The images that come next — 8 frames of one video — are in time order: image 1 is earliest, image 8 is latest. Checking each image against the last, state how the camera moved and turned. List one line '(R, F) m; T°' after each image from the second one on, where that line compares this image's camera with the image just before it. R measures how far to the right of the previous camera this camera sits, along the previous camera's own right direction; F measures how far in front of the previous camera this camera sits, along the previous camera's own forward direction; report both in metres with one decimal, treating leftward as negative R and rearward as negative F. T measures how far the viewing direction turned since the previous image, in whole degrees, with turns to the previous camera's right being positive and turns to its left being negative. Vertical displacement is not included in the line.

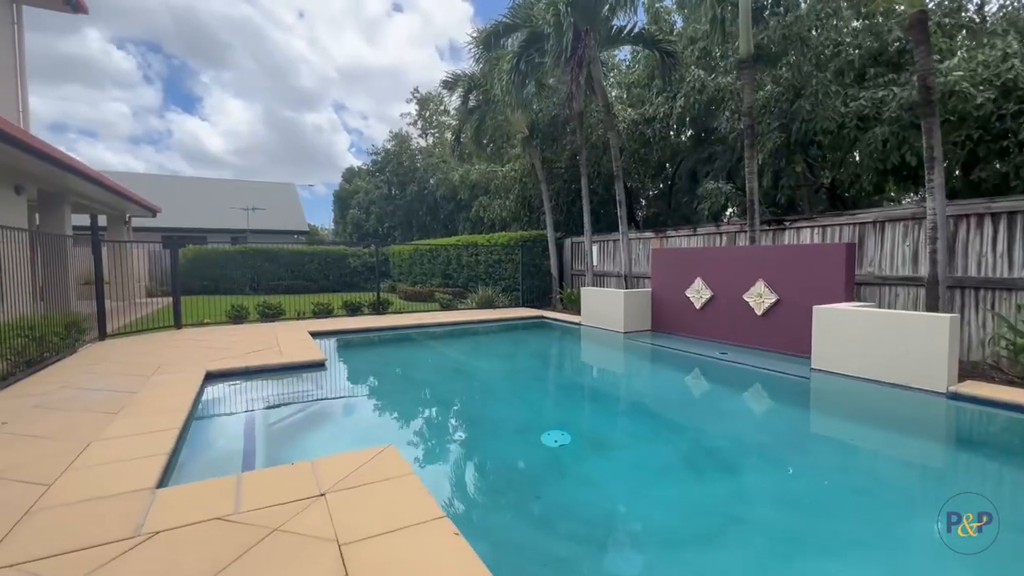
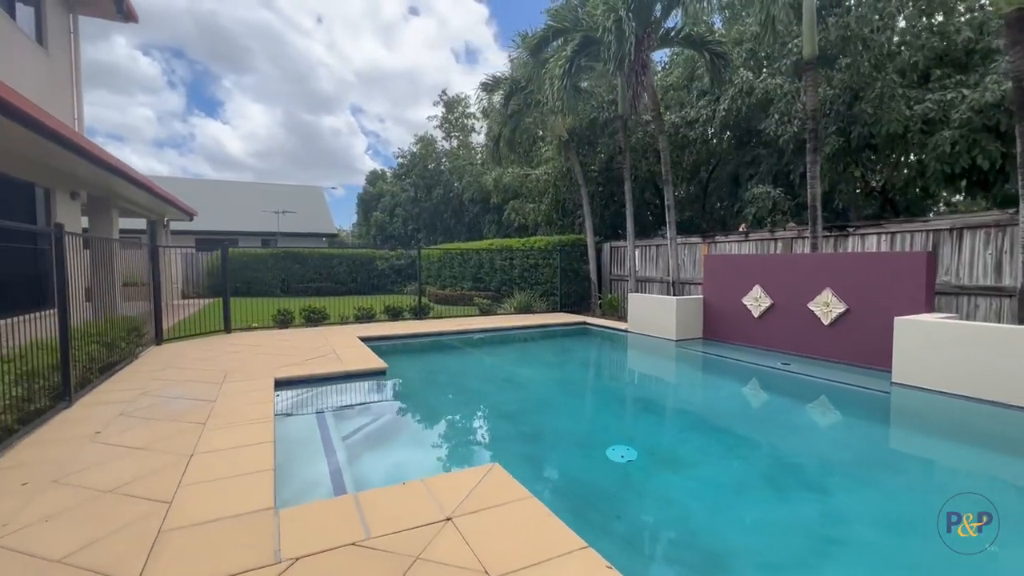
(-0.6, +0.1) m; -2°
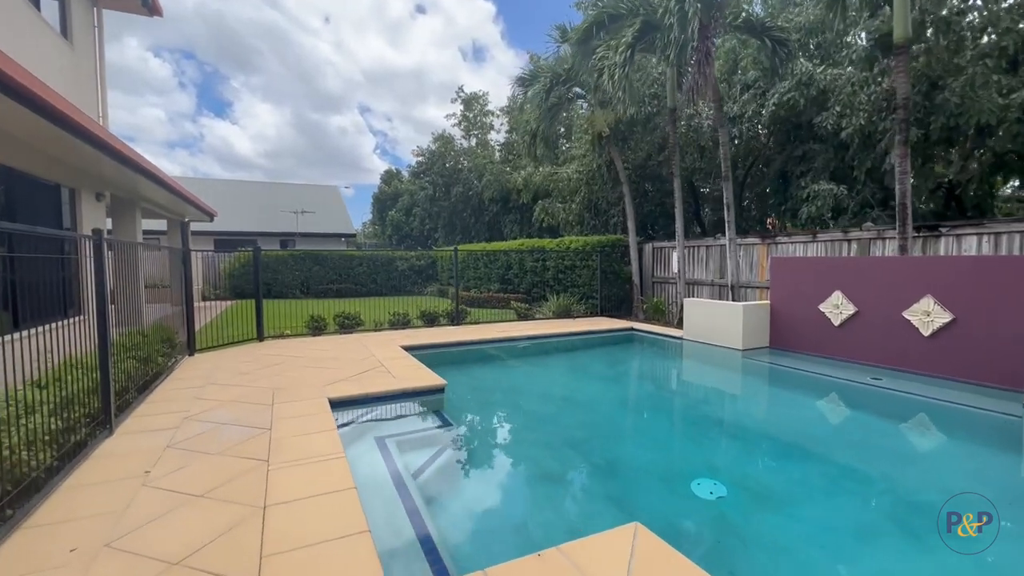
(-0.7, +0.5) m; -1°
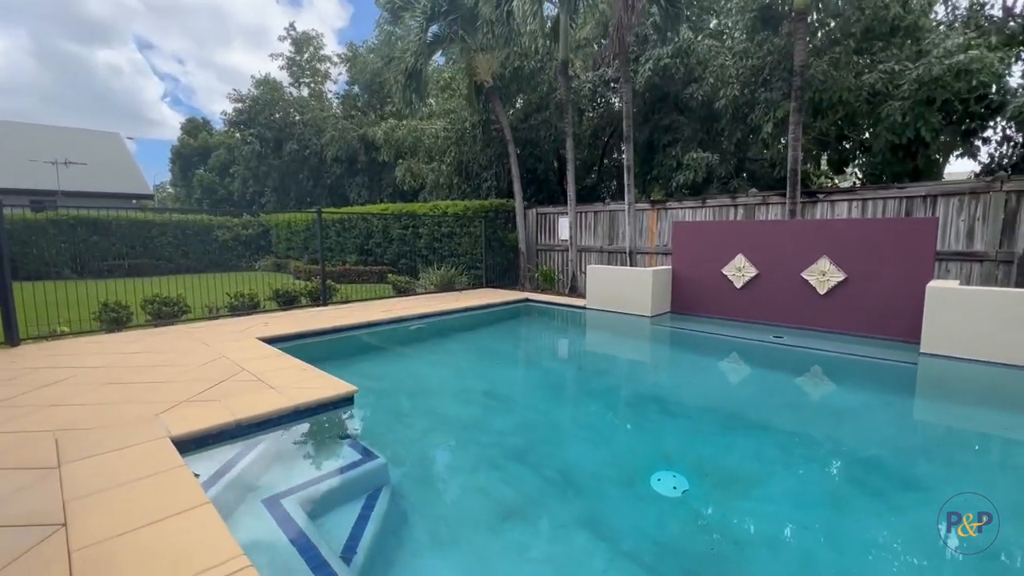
(-0.8, +1.3) m; +19°
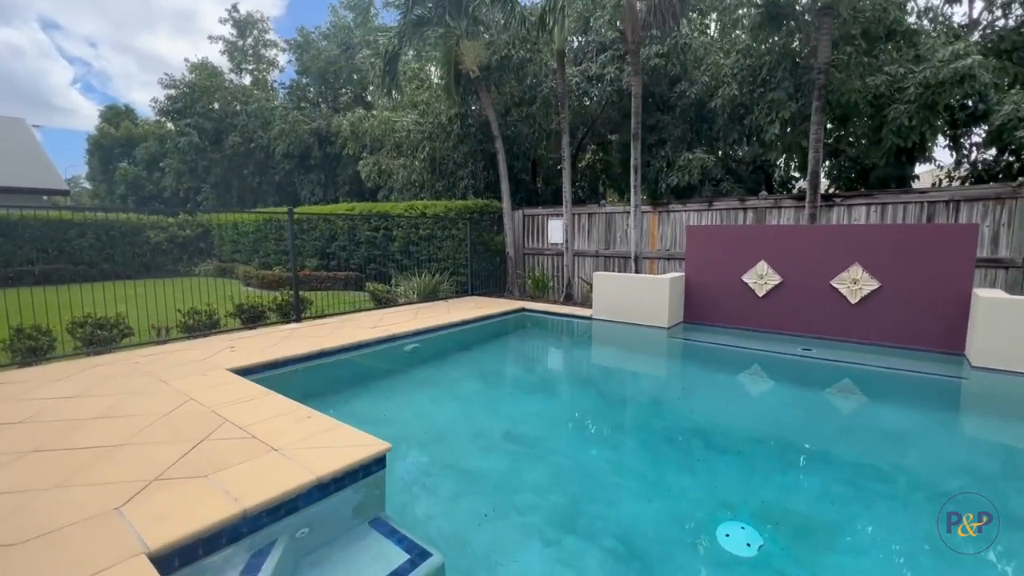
(-0.8, +0.8) m; +6°
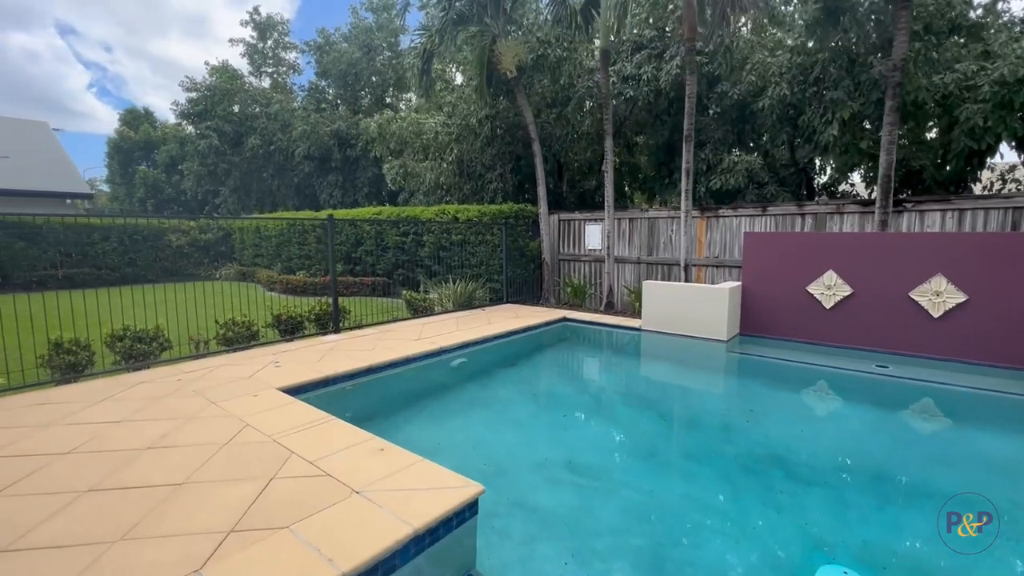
(-0.6, +0.3) m; -1°
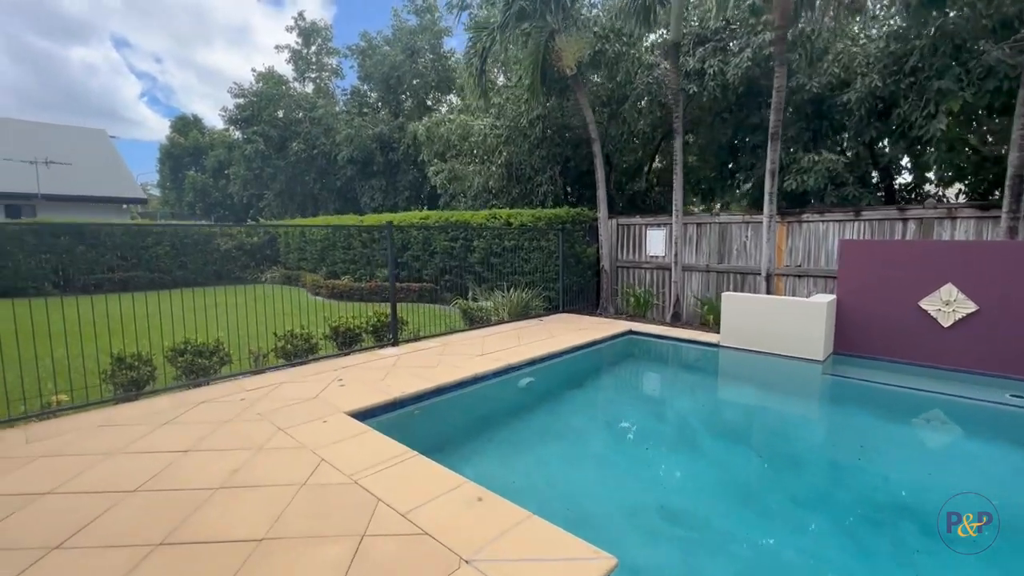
(-0.5, +0.4) m; -4°
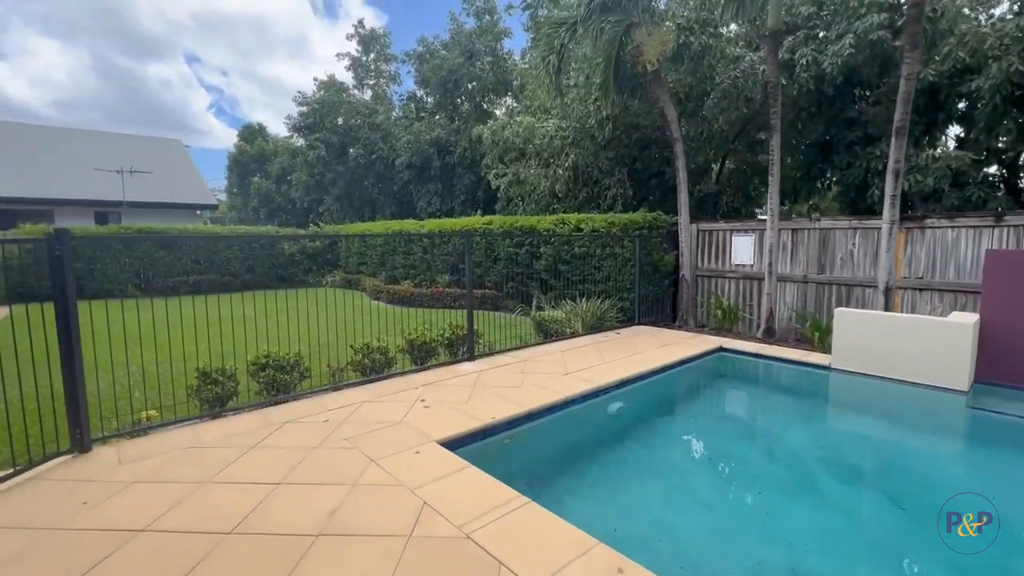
(-0.5, +0.4) m; -5°
